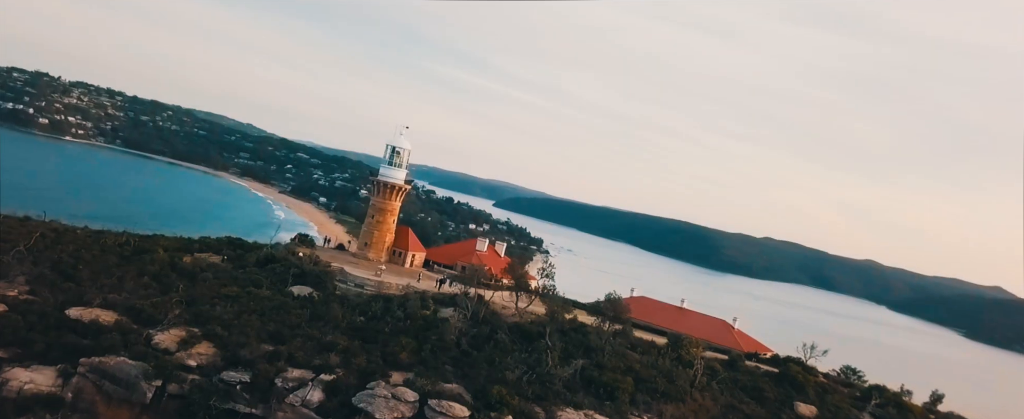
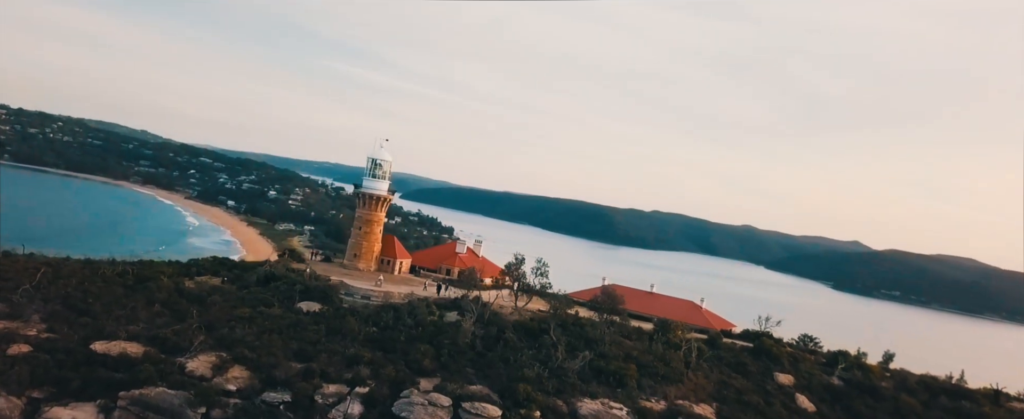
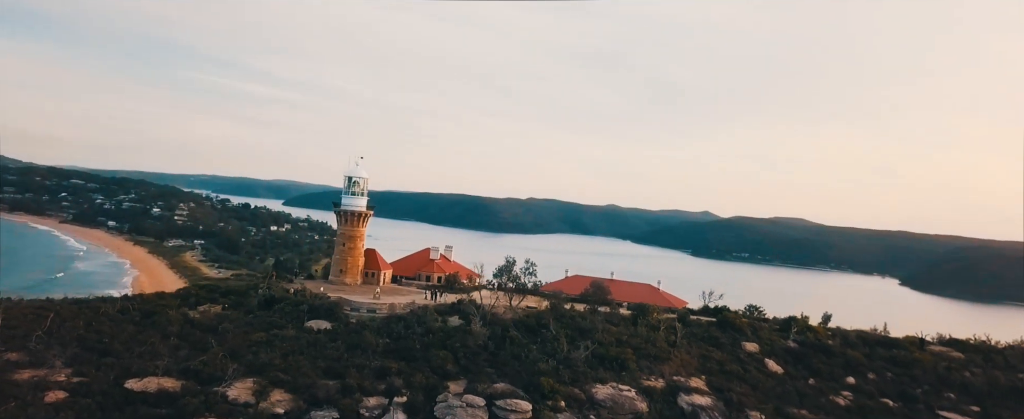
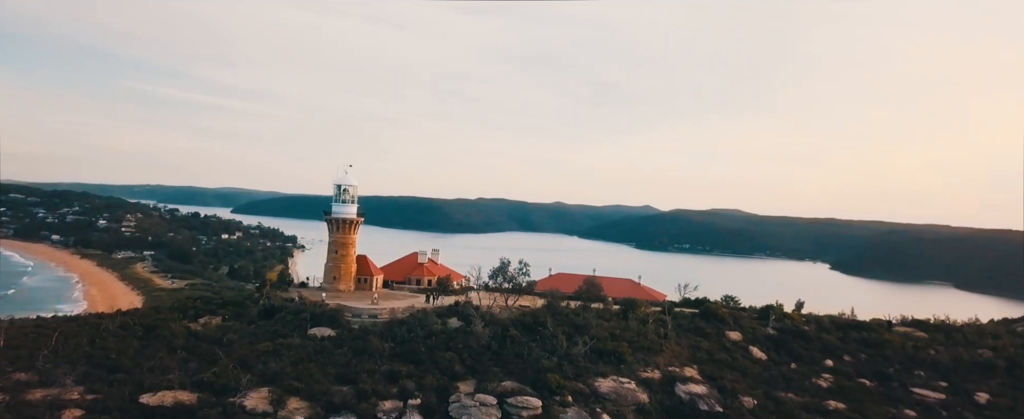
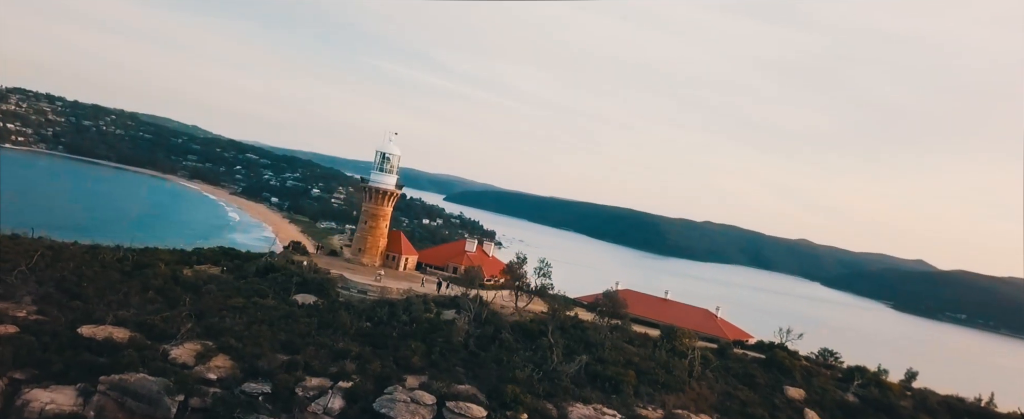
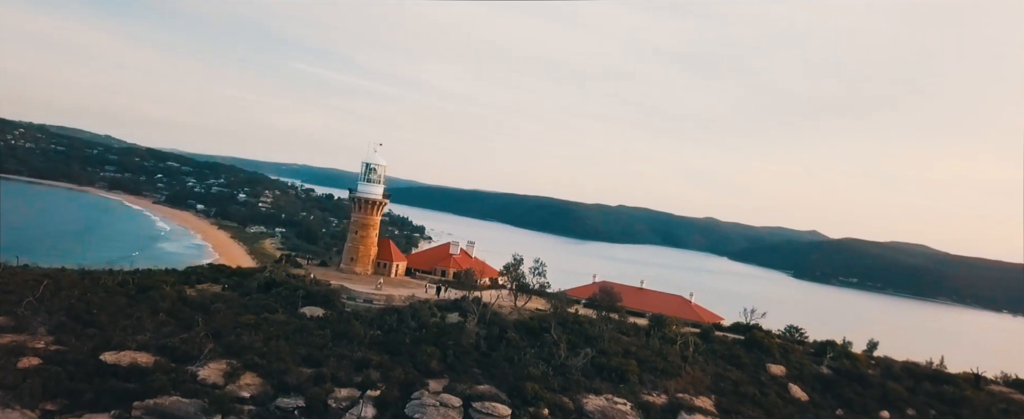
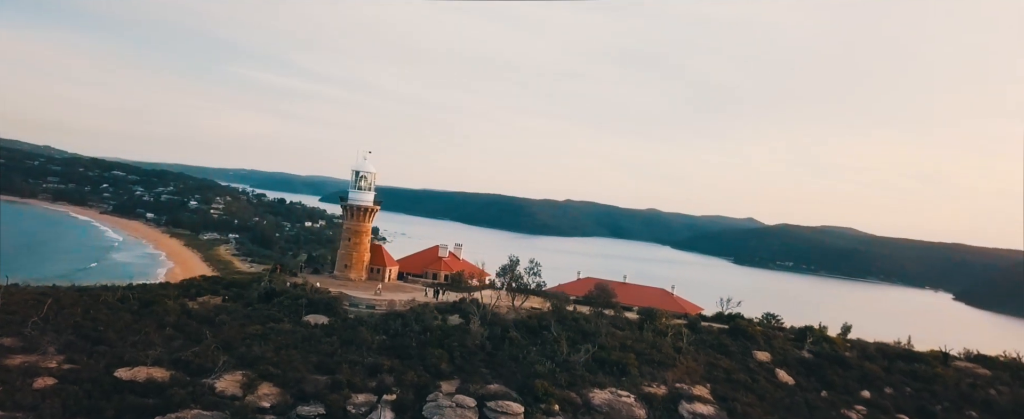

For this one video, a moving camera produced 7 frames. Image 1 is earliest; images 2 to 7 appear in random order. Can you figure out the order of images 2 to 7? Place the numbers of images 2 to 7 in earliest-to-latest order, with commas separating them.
5, 2, 6, 7, 3, 4
